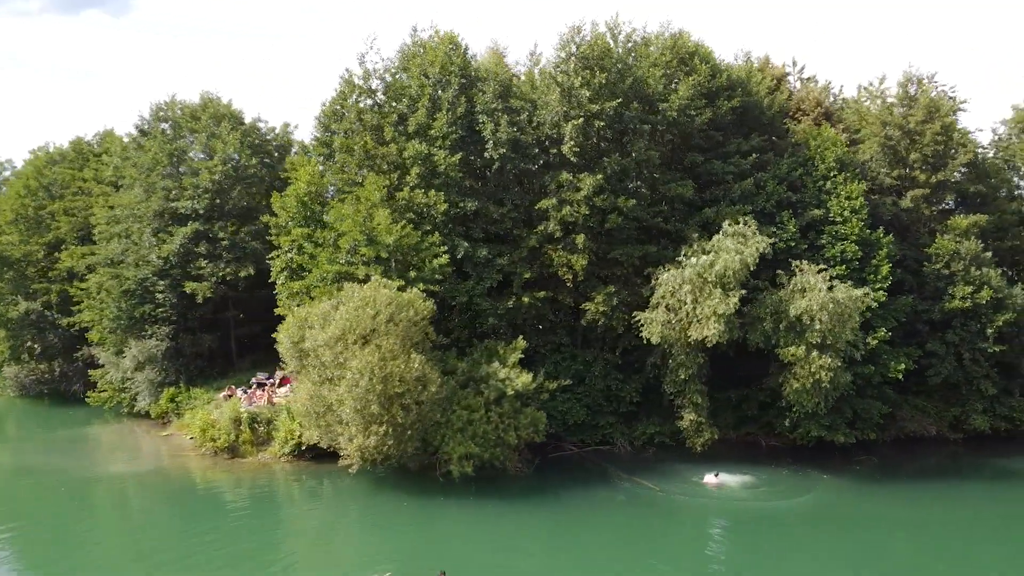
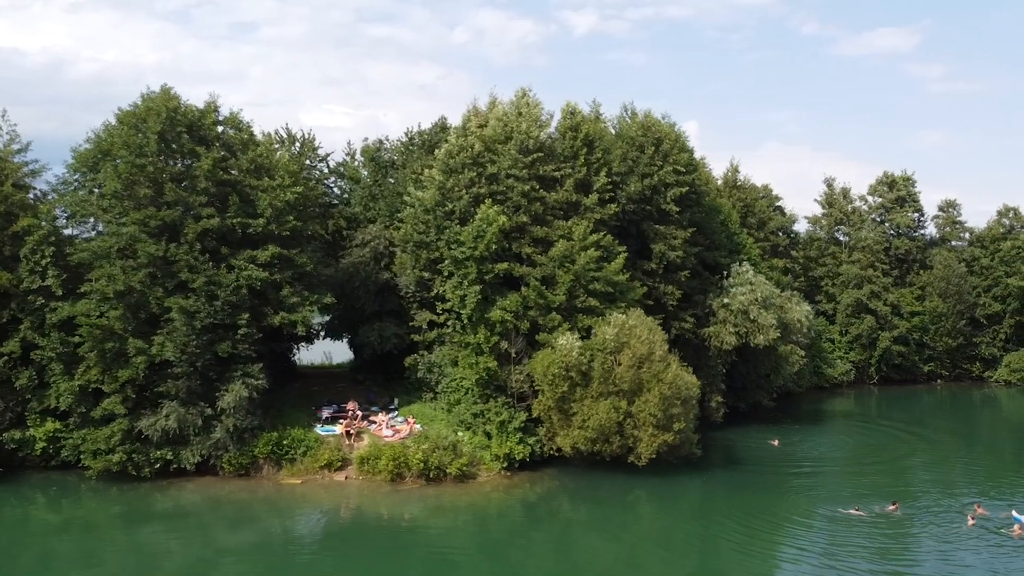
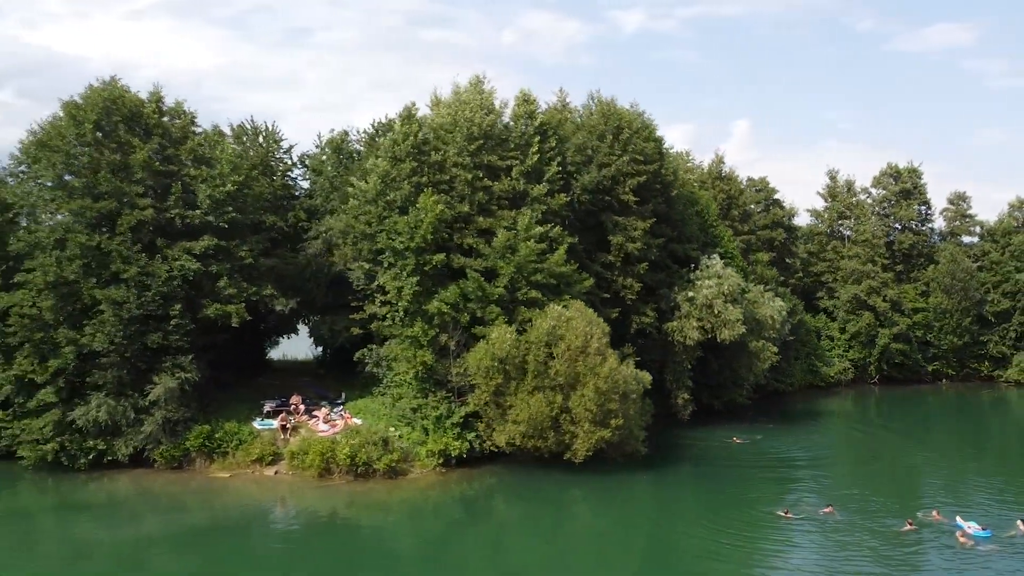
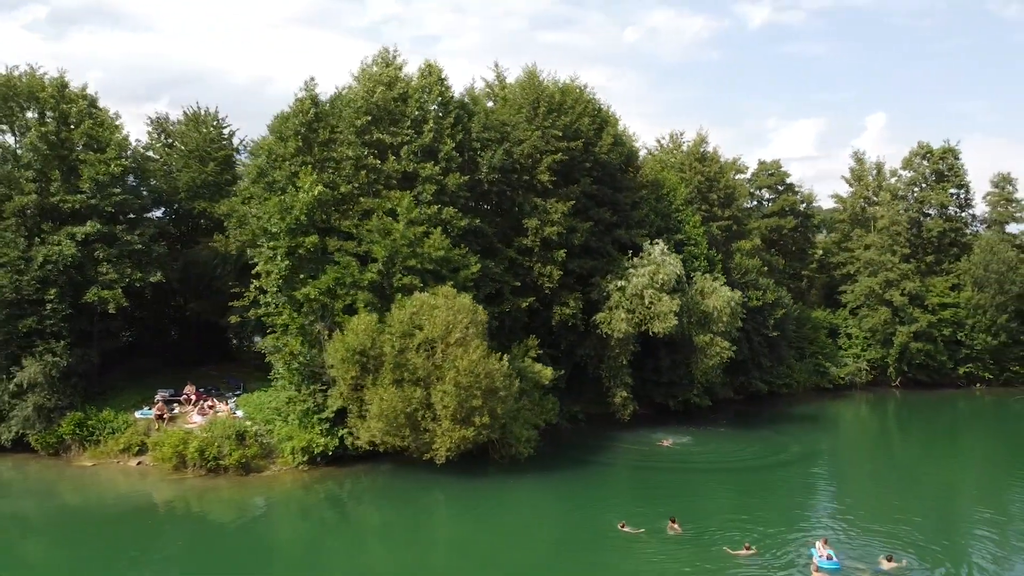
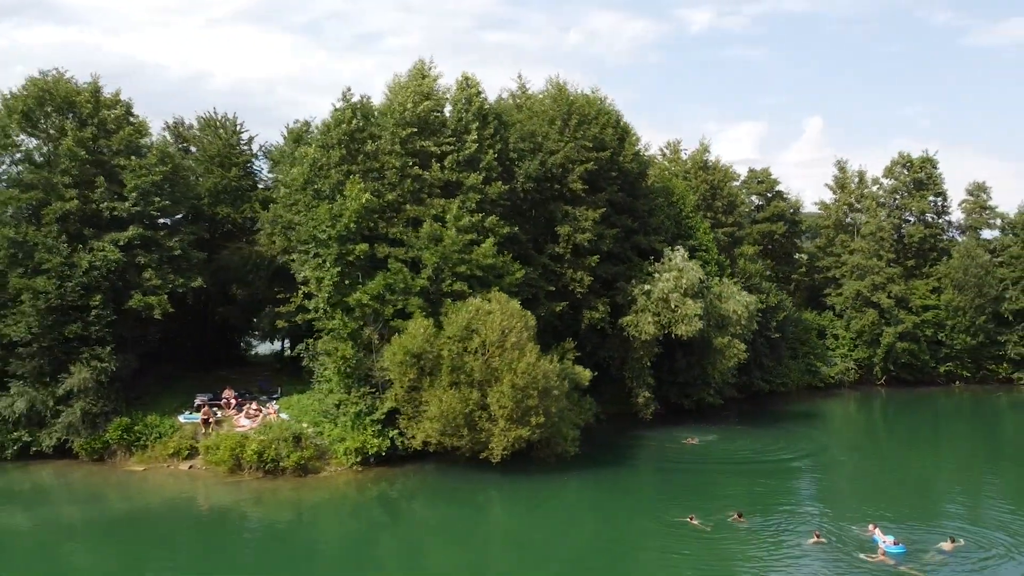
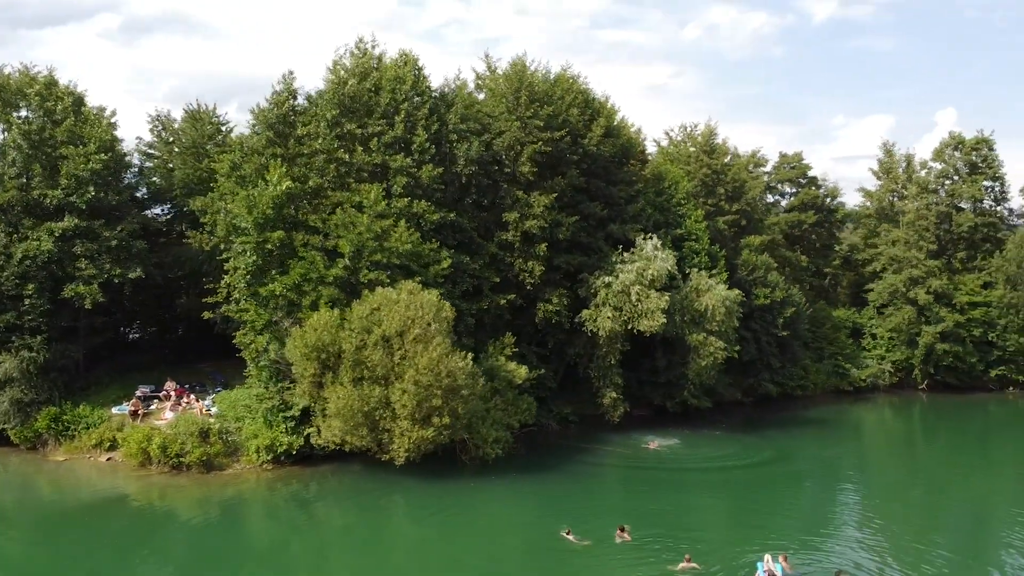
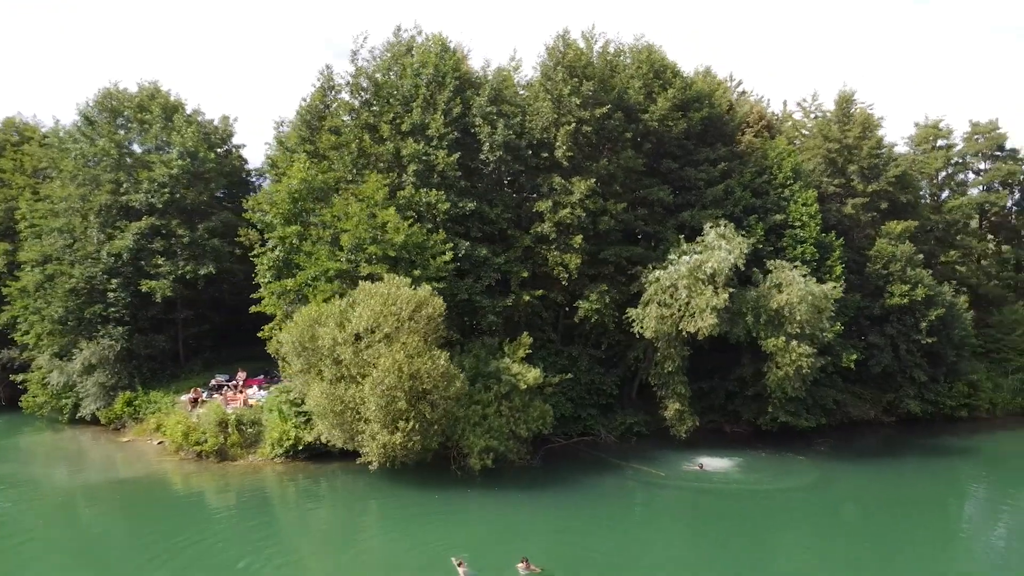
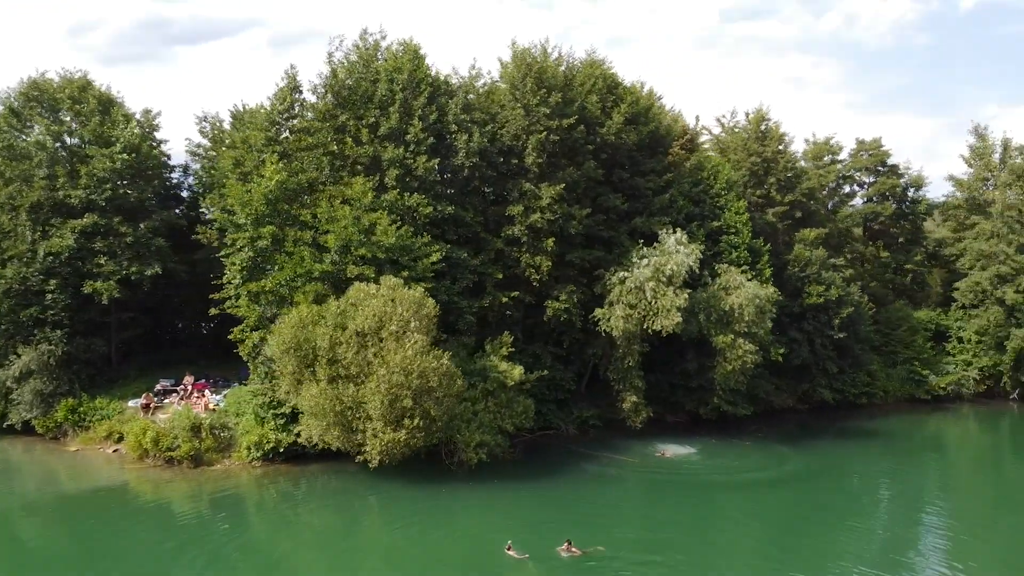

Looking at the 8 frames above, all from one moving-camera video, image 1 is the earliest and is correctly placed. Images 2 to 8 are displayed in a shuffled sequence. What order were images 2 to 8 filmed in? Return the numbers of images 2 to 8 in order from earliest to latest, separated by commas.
7, 8, 6, 4, 5, 3, 2
